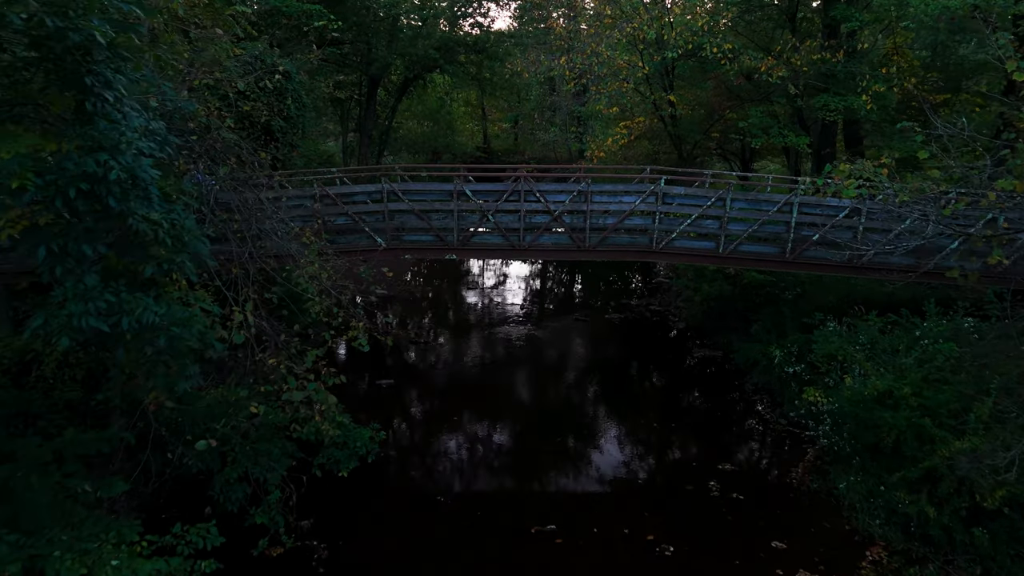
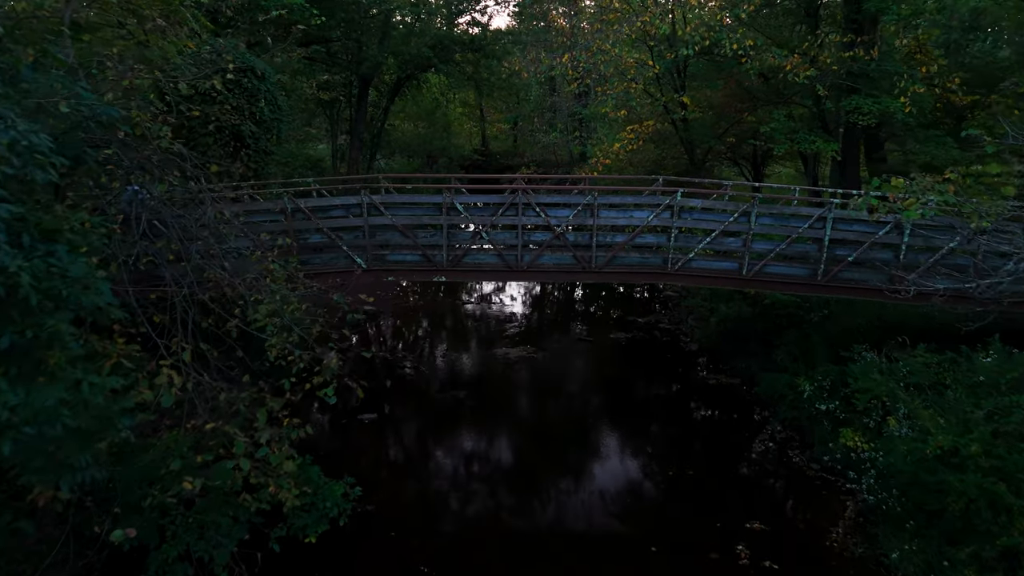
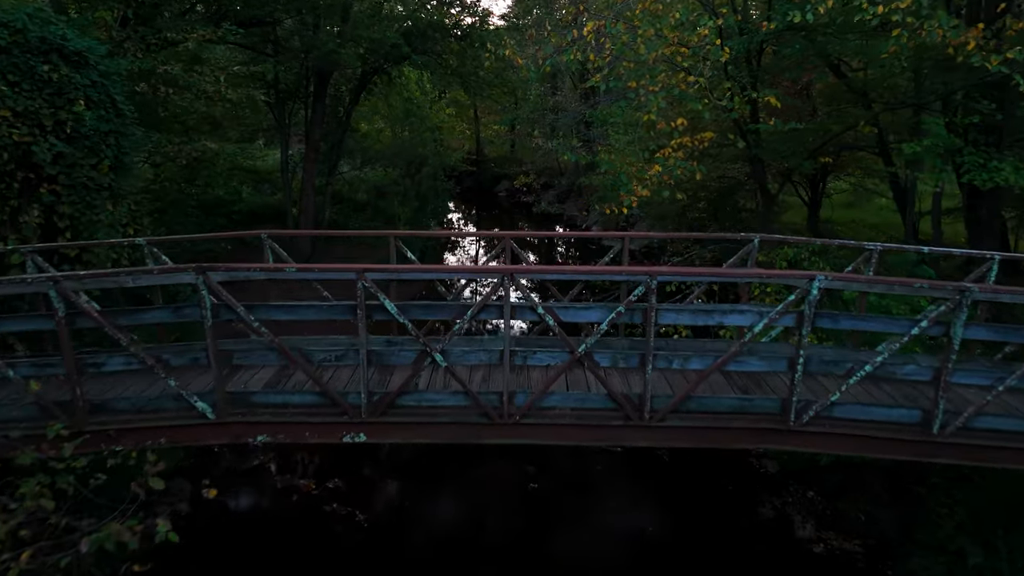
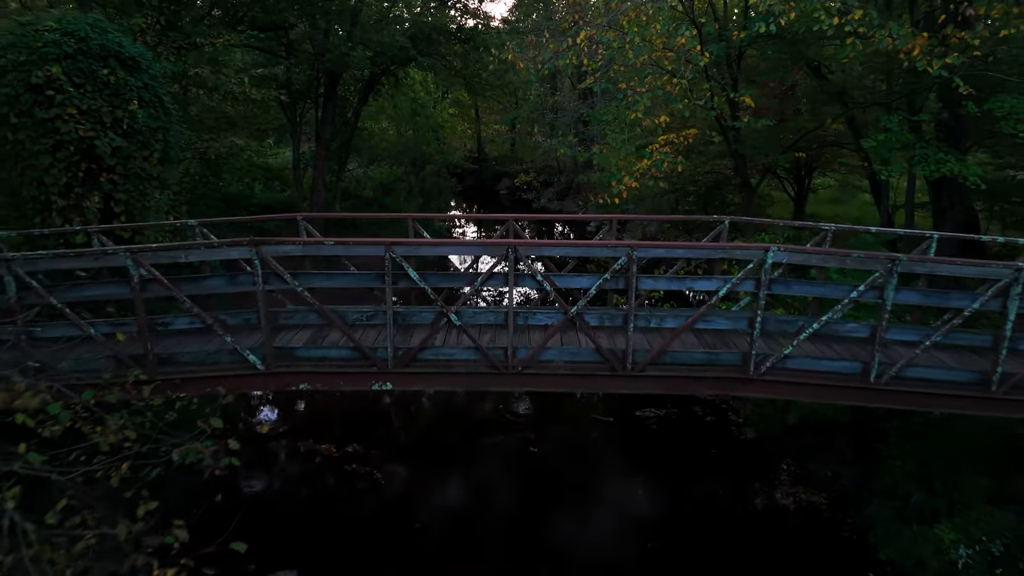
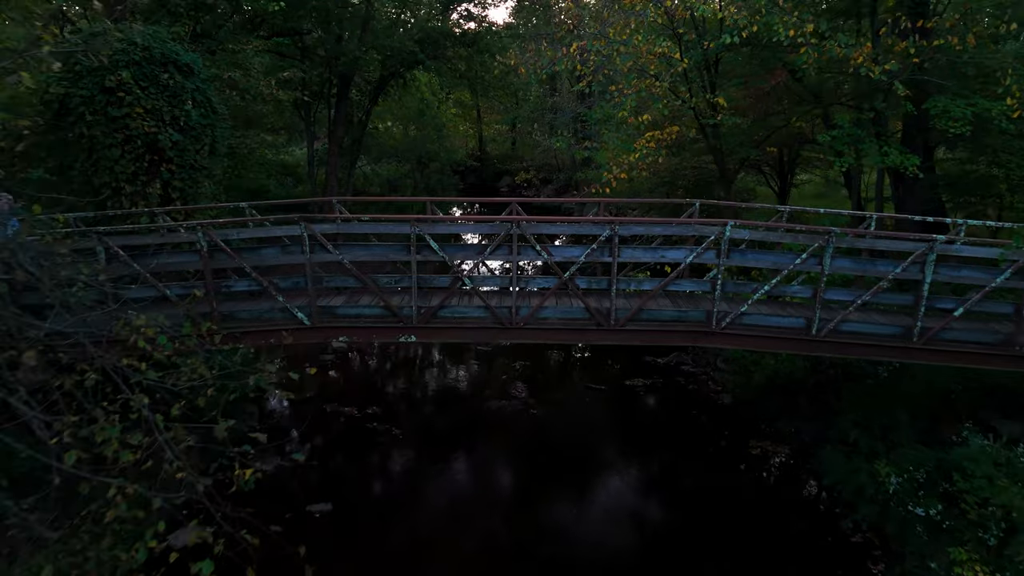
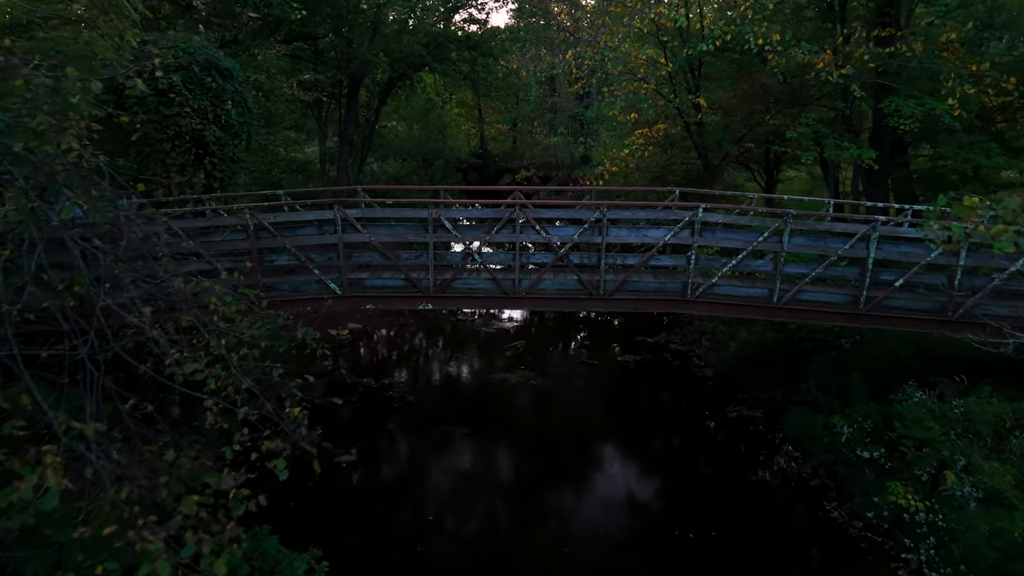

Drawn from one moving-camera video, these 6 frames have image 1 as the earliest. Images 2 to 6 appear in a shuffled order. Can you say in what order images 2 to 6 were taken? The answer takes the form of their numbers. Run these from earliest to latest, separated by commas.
2, 6, 5, 4, 3
